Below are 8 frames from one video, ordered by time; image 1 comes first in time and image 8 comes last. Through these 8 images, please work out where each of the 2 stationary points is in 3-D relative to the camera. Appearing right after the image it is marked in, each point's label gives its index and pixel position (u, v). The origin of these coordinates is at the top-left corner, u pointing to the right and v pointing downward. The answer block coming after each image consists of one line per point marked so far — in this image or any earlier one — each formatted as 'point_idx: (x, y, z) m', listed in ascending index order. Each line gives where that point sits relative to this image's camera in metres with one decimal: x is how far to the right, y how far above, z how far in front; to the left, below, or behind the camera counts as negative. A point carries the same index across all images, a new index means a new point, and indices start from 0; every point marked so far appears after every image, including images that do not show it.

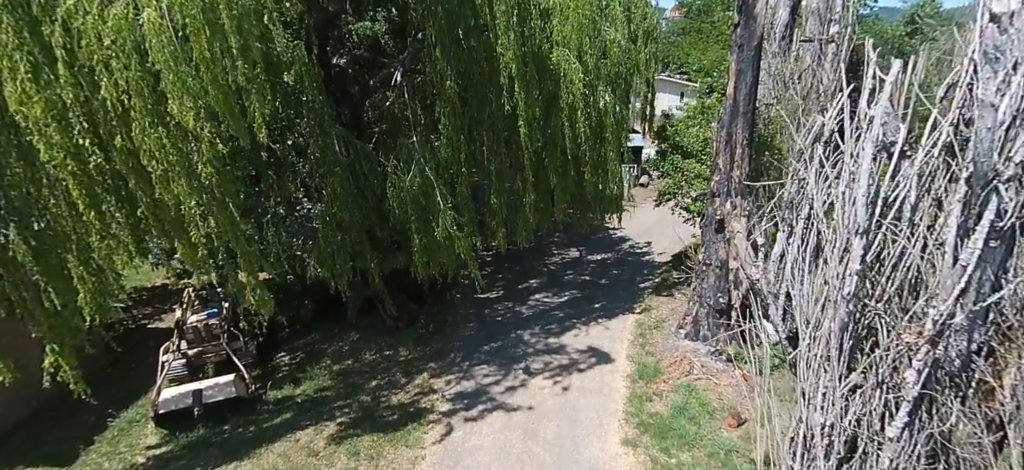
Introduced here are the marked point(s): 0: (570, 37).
0: (+0.7, +2.3, +6.1) m
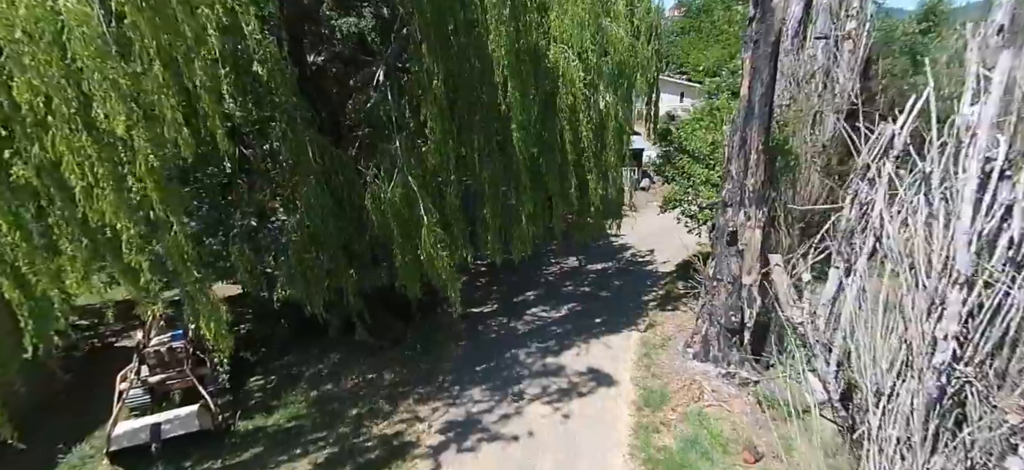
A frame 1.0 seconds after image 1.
0: (+0.6, +2.2, +5.6) m
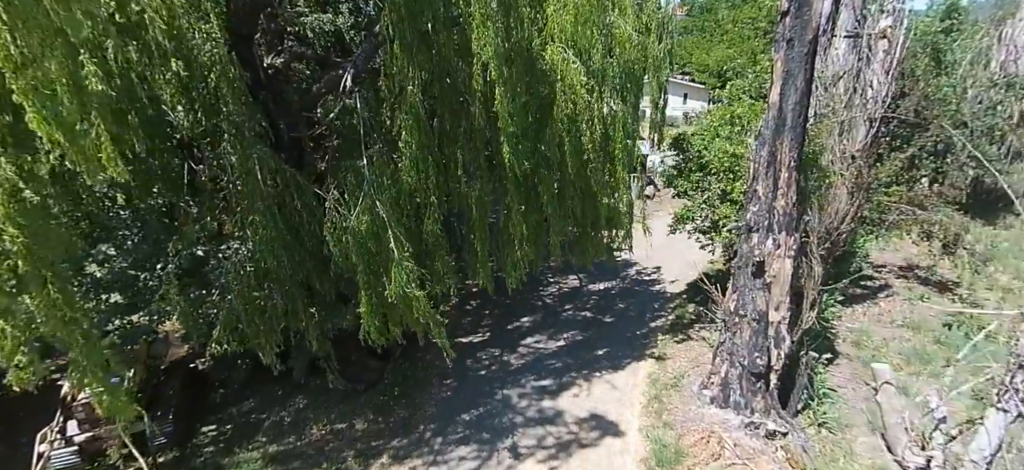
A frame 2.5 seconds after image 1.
0: (+0.5, +1.9, +4.9) m
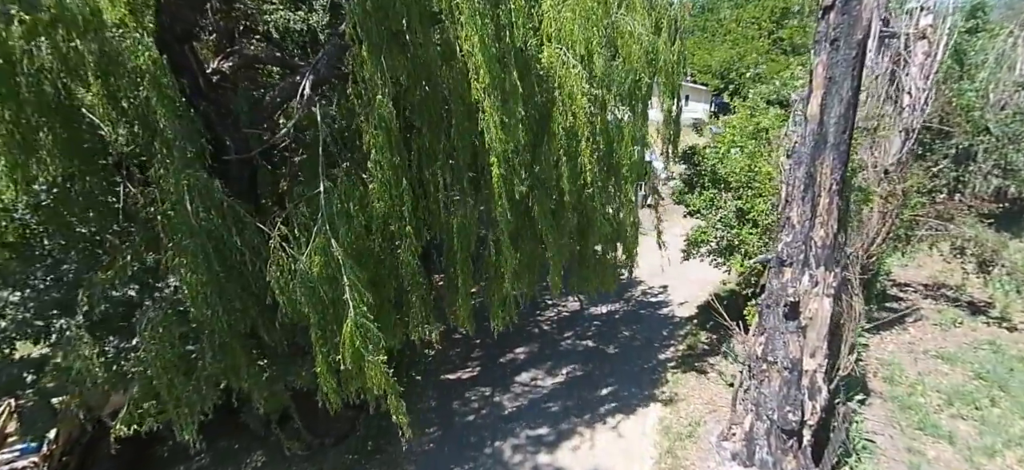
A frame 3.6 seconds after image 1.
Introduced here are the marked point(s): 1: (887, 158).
0: (+0.5, +1.6, +4.2) m
1: (+4.0, +0.8, +5.6) m
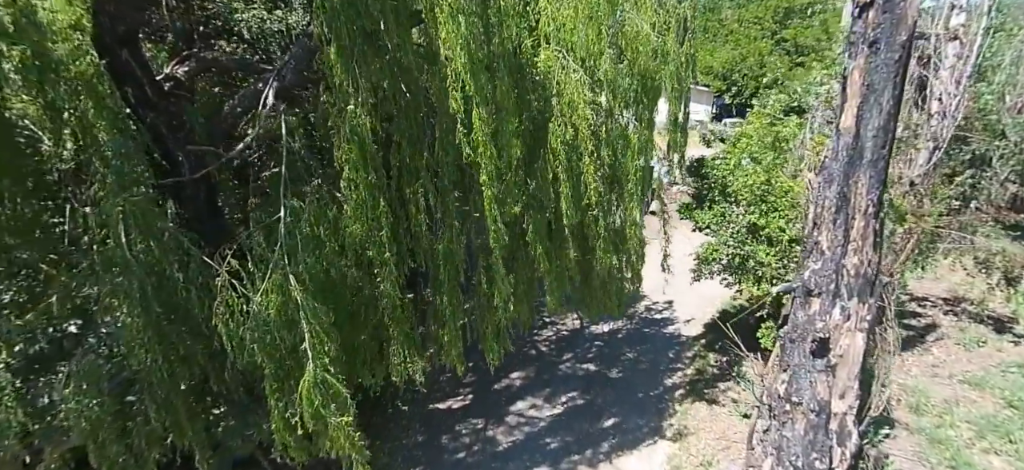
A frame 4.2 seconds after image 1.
0: (+0.4, +1.5, +3.7) m
1: (+3.9, +0.6, +5.2) m
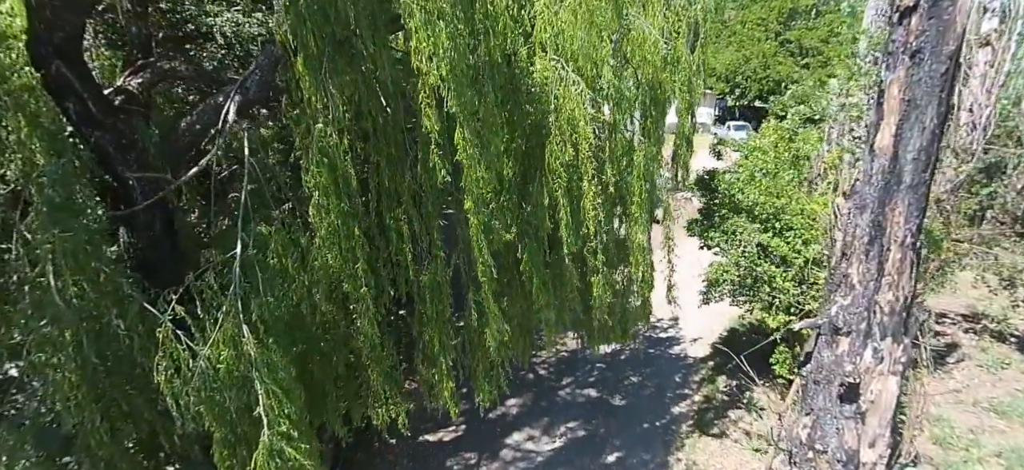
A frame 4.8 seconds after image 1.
0: (+0.4, +1.3, +3.3) m
1: (+3.9, +0.5, +4.8) m
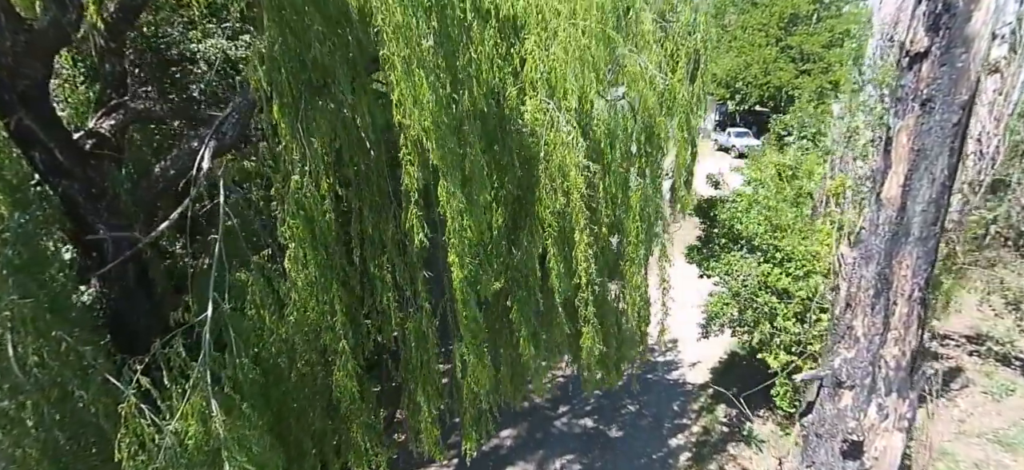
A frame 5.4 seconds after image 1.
0: (+0.3, +1.0, +3.2) m
1: (+3.8, +0.2, +4.6) m
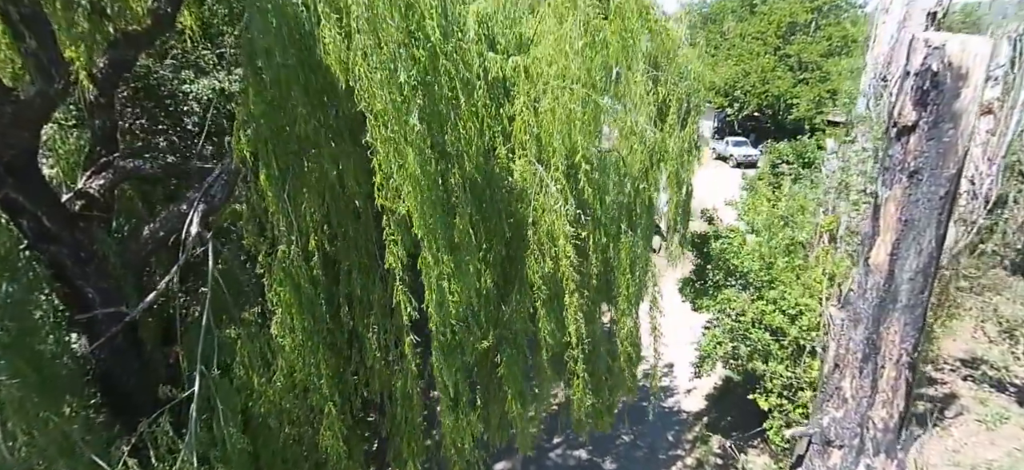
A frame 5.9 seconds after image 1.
0: (+0.2, +0.6, +3.2) m
1: (+3.8, -0.2, +4.6) m
